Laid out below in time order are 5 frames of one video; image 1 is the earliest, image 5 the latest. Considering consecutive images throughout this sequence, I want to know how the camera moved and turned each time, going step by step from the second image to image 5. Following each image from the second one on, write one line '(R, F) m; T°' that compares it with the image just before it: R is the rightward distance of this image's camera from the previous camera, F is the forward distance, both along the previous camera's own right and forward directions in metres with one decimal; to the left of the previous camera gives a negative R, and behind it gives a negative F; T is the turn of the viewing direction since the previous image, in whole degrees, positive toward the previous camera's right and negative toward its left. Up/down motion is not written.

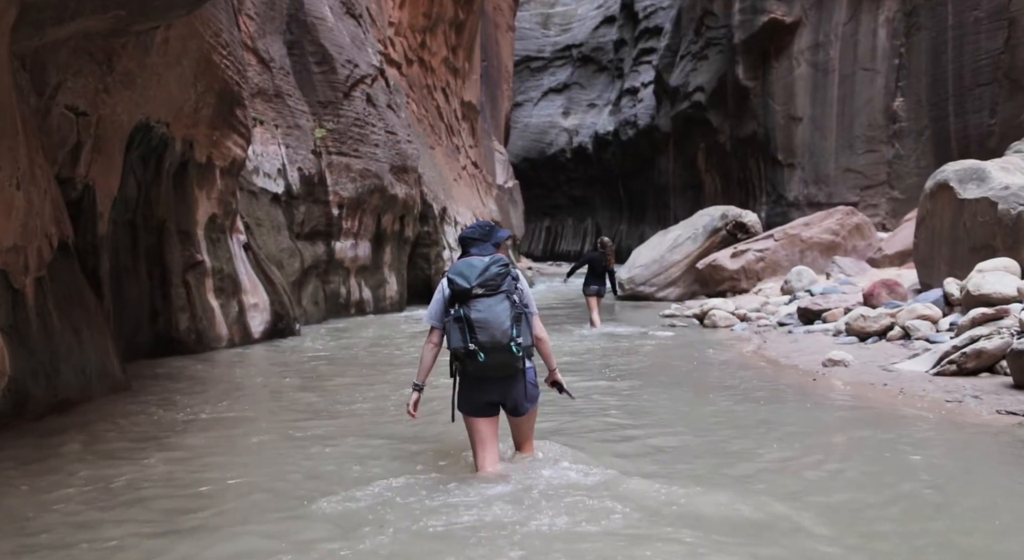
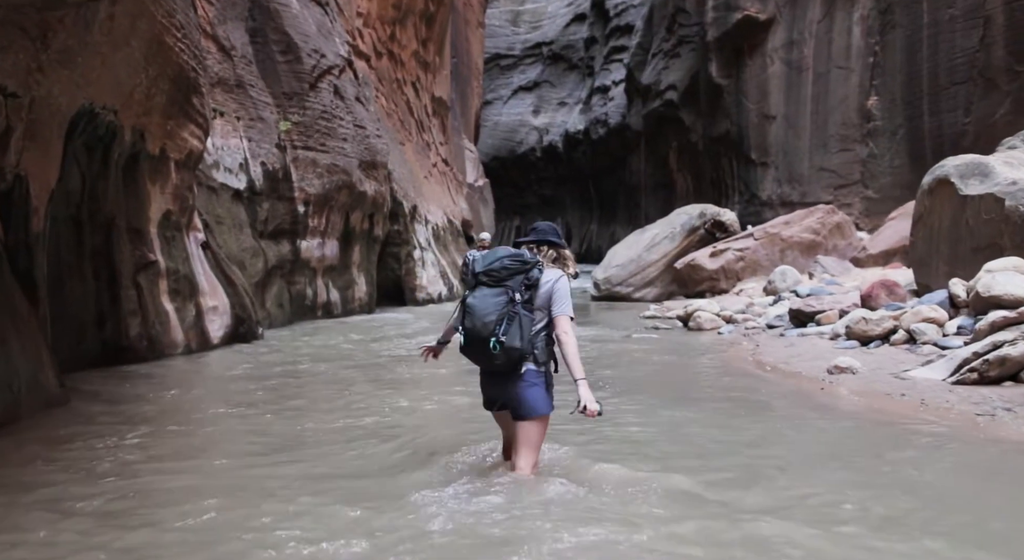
(-0.1, +0.5) m; +2°
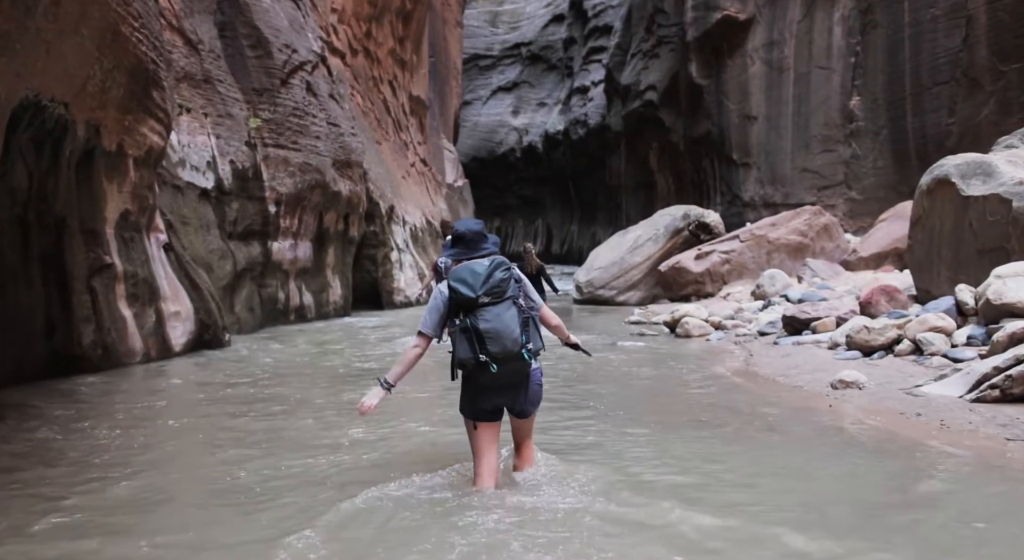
(0.0, +0.5) m; +1°
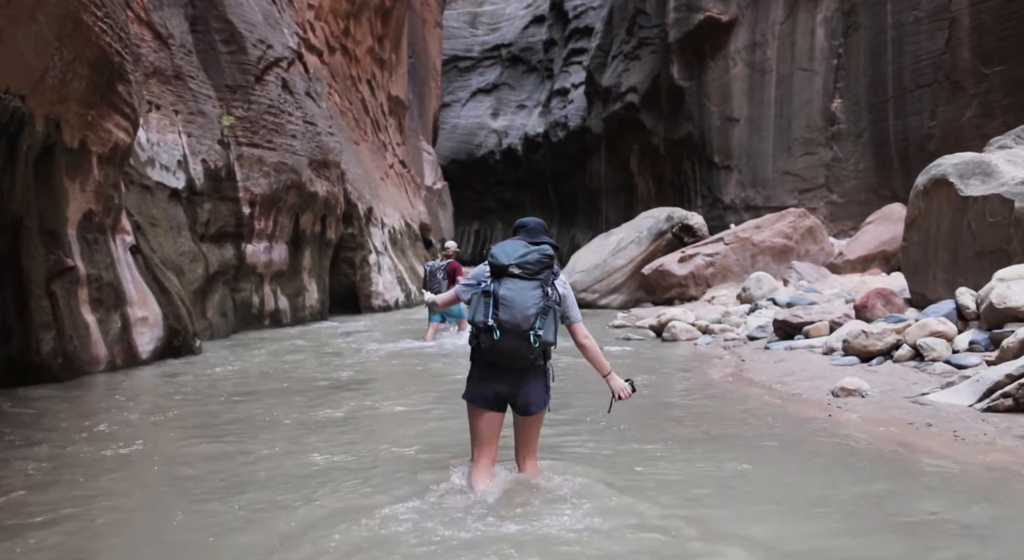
(0.0, +0.3) m; +1°
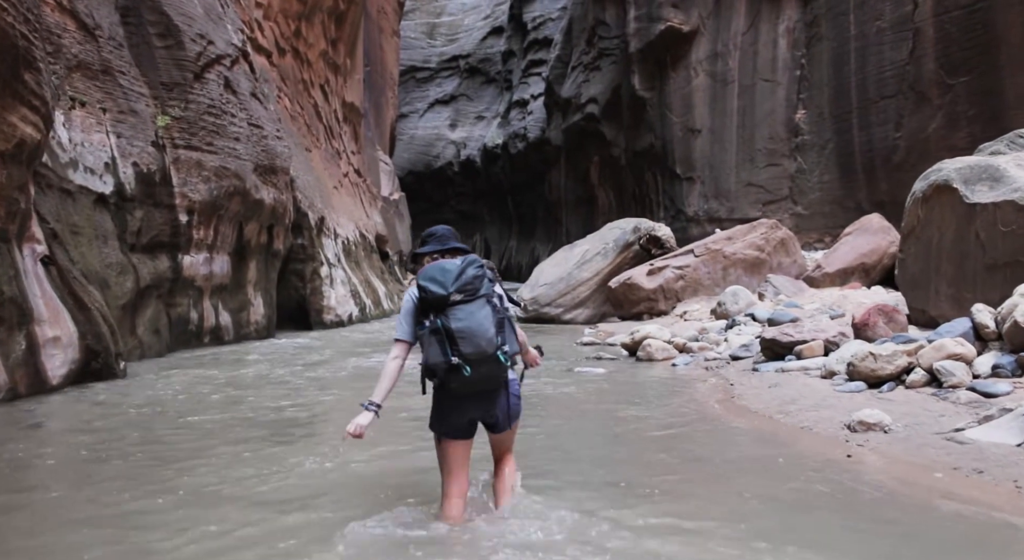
(0.0, +0.8) m; +3°
